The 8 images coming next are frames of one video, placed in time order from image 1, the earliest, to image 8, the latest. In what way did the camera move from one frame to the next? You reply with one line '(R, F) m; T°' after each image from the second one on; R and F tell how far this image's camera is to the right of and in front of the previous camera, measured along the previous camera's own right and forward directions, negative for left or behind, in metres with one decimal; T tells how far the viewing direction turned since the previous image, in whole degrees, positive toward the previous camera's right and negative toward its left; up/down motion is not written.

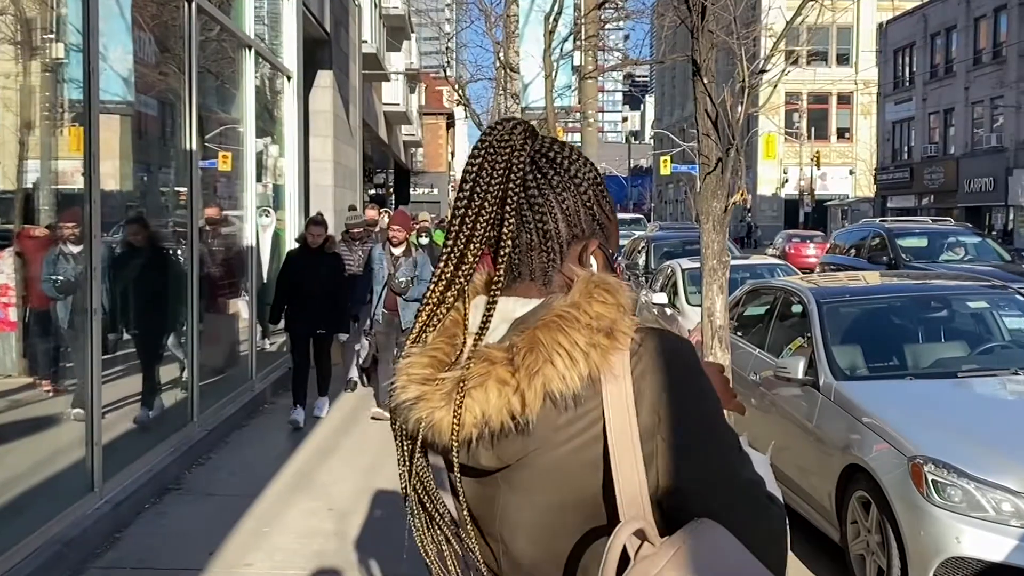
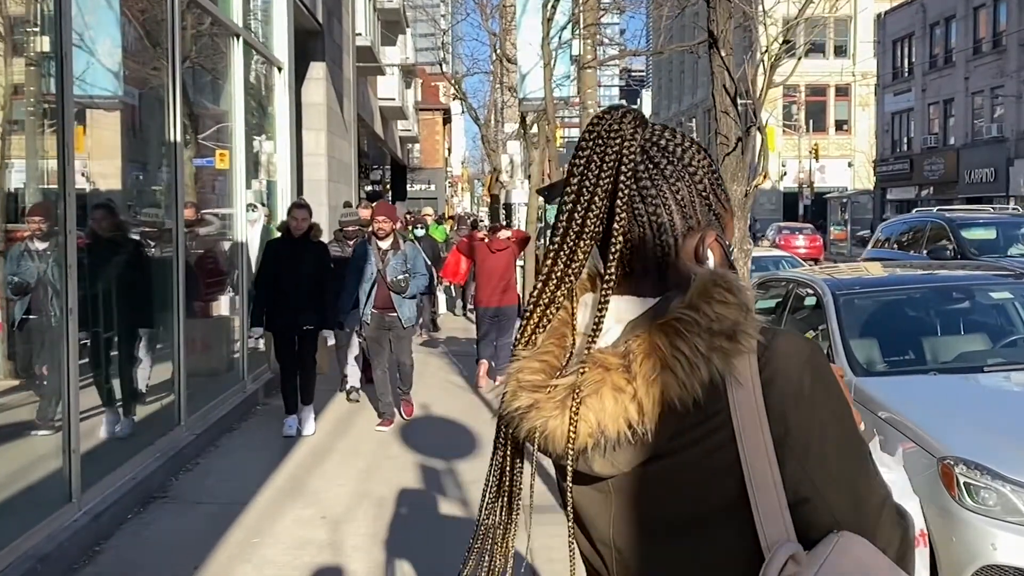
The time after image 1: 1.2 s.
(0.0, +0.3) m; 0°
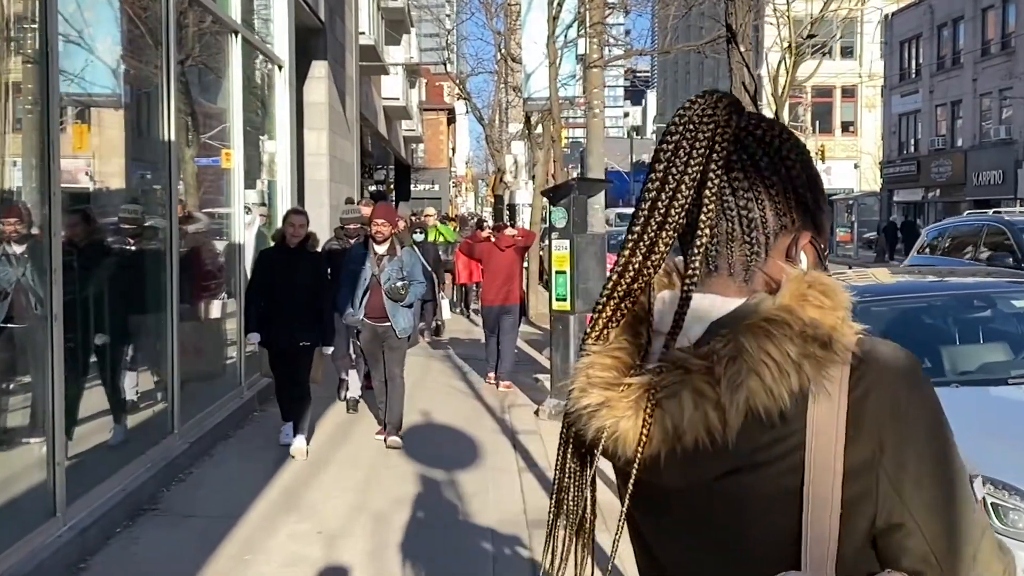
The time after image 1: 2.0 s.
(0.0, +0.2) m; 0°
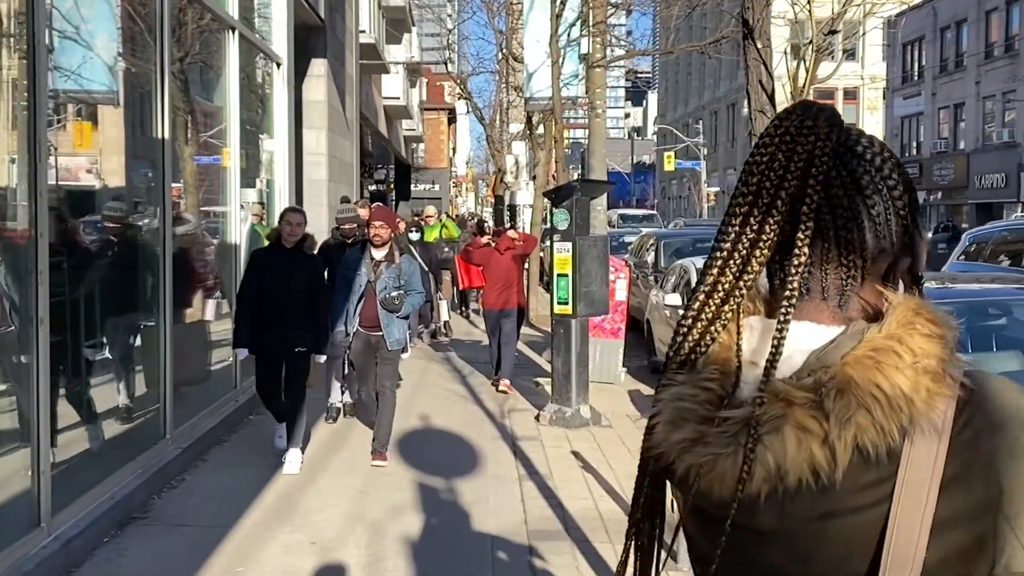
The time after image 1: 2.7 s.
(0.0, +0.2) m; 0°
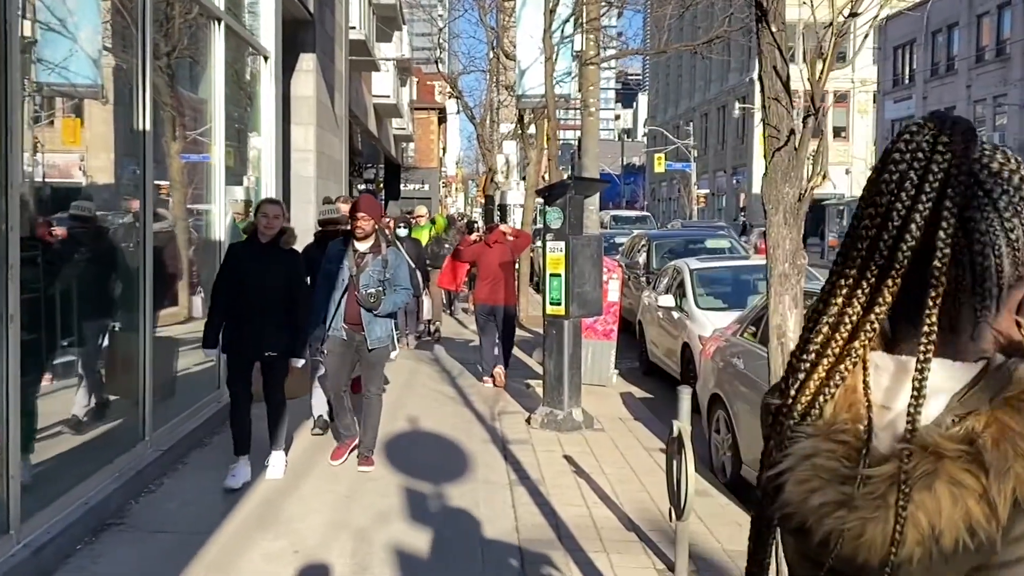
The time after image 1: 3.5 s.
(0.0, +0.2) m; +1°
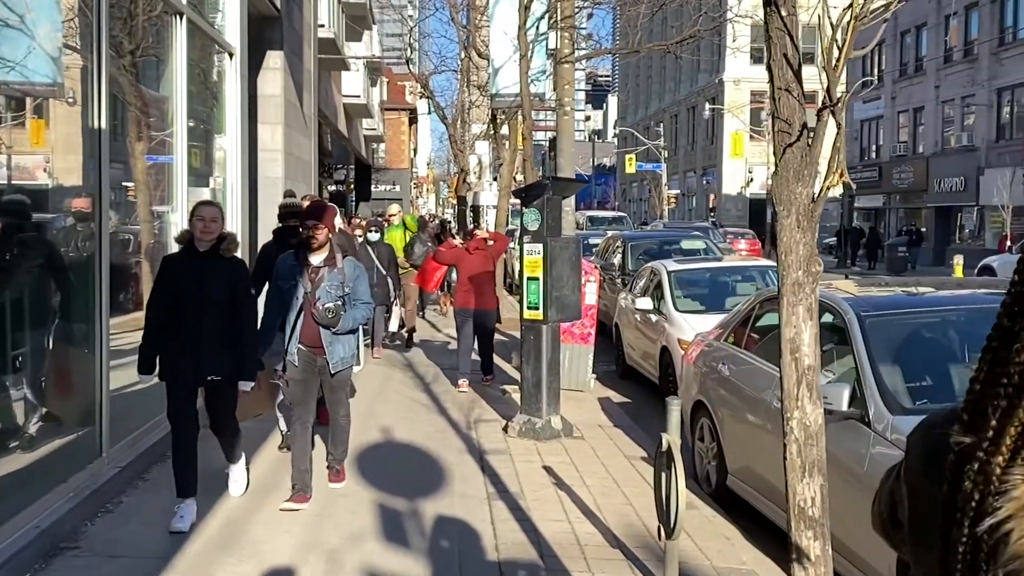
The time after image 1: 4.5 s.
(0.0, +0.3) m; +2°
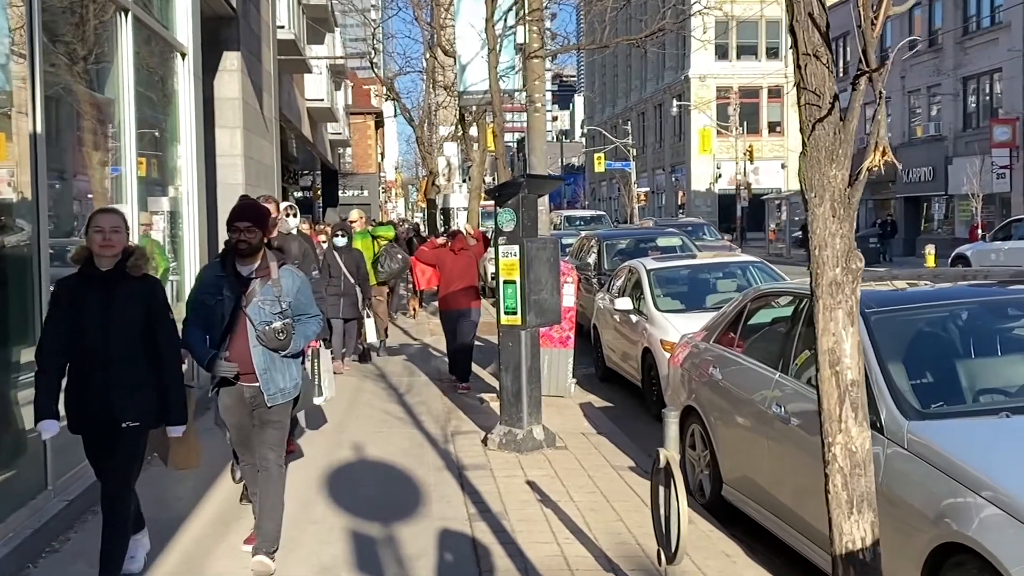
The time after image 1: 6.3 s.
(0.0, +0.4) m; +2°
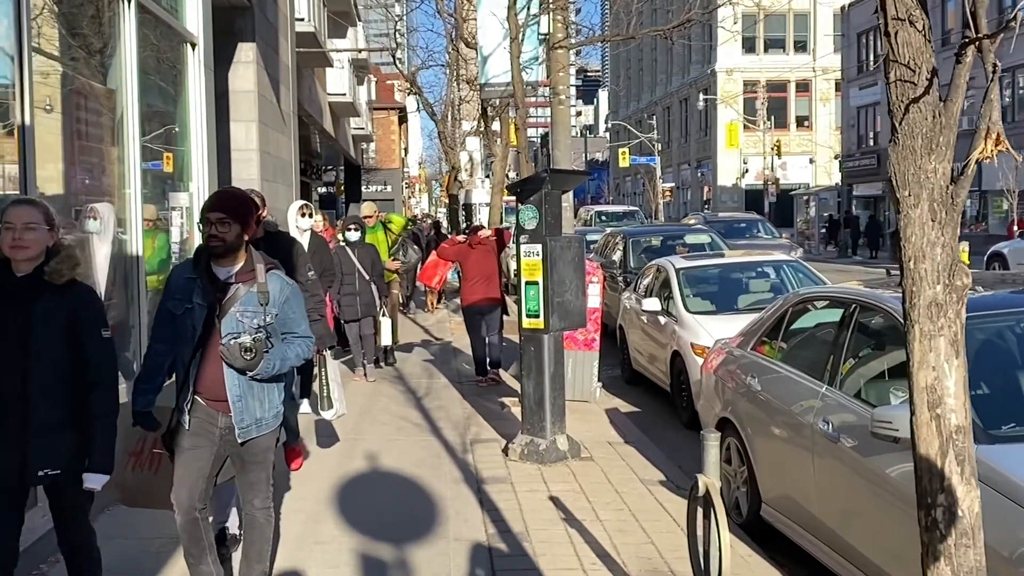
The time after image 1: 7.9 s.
(0.0, +0.4) m; -1°
